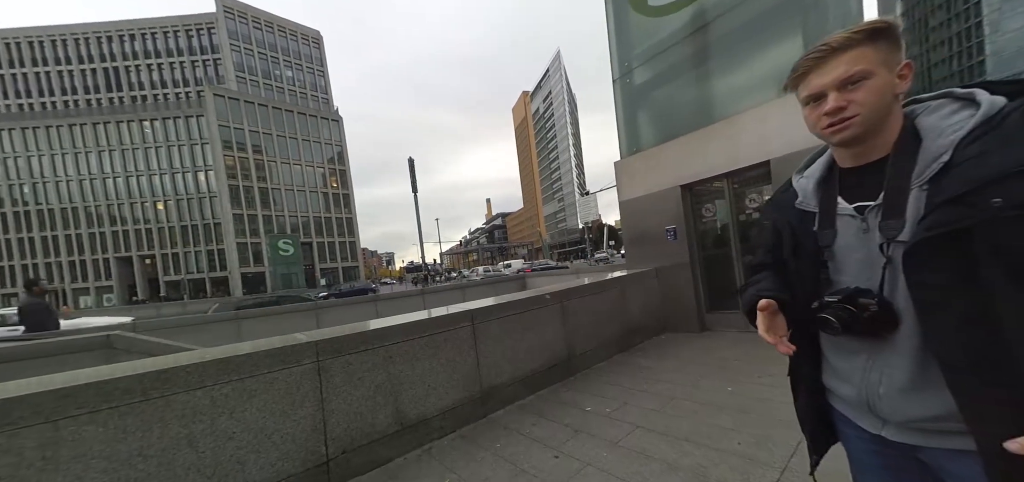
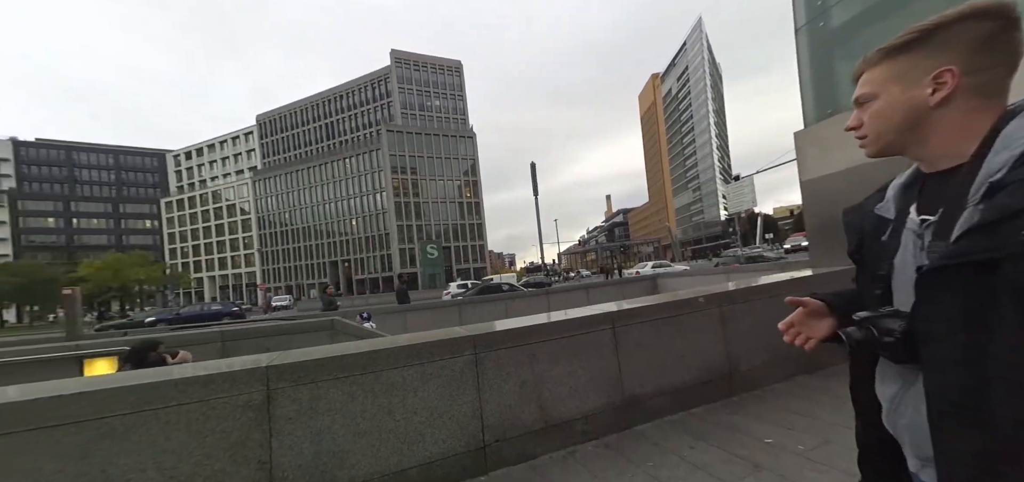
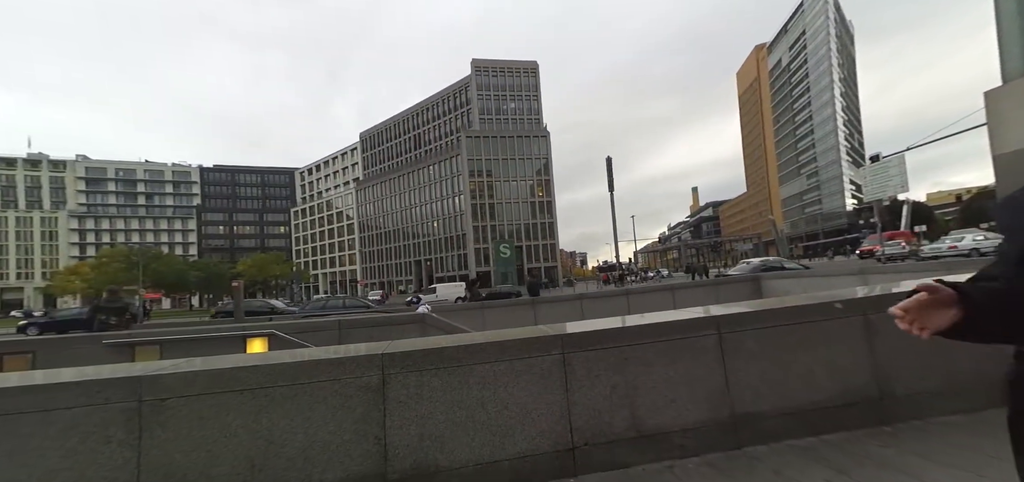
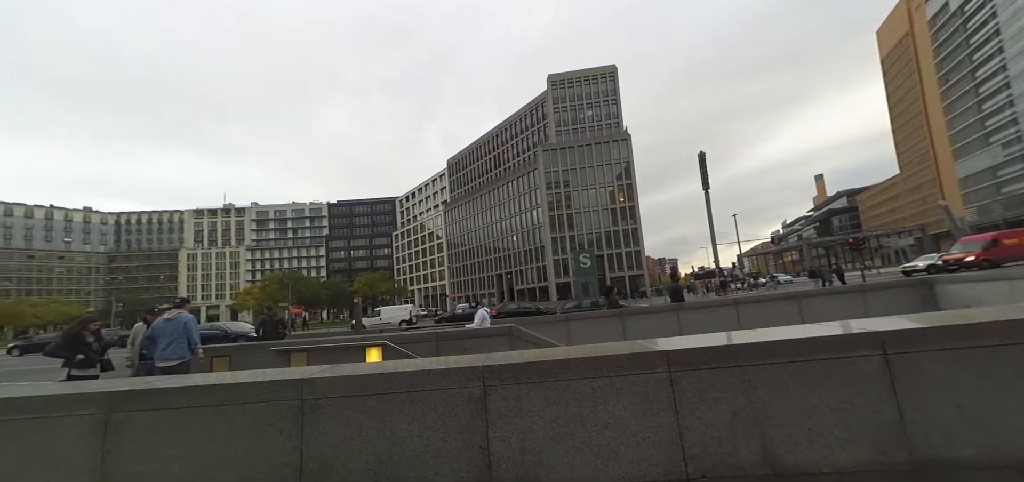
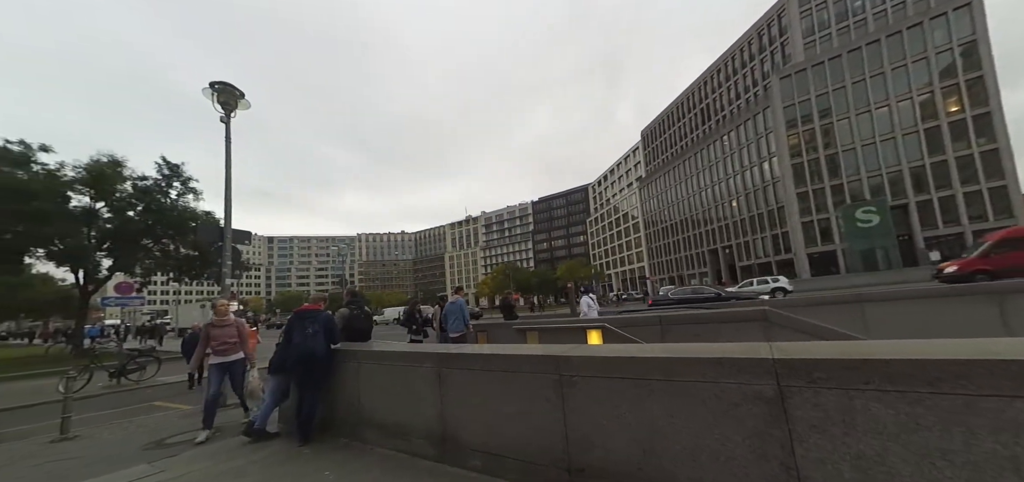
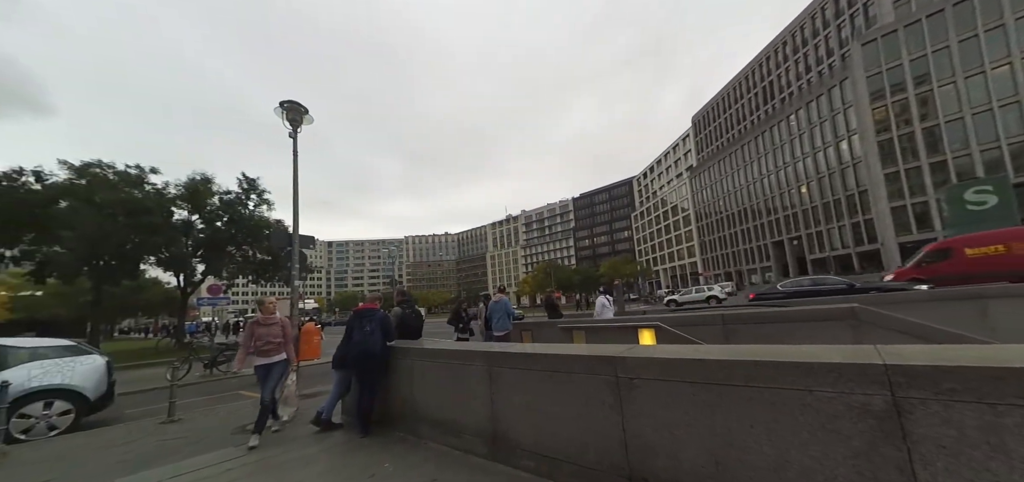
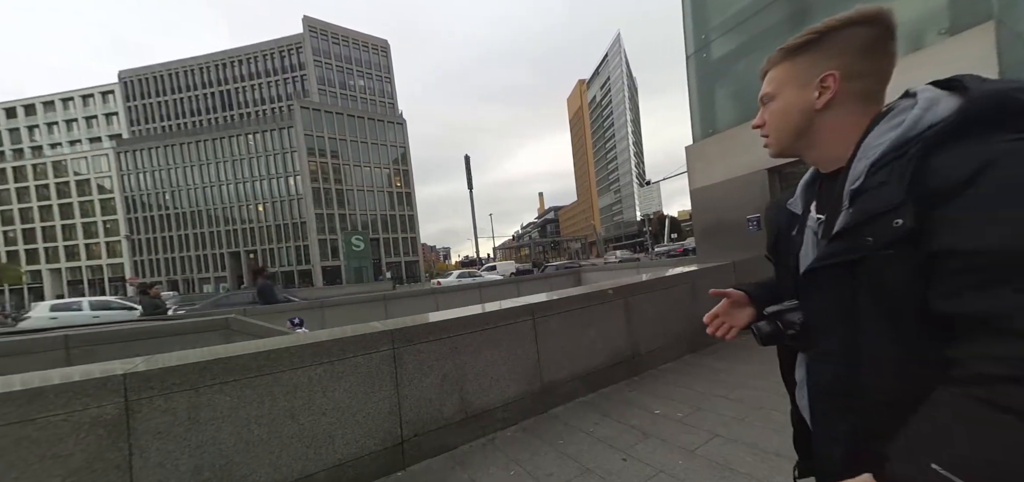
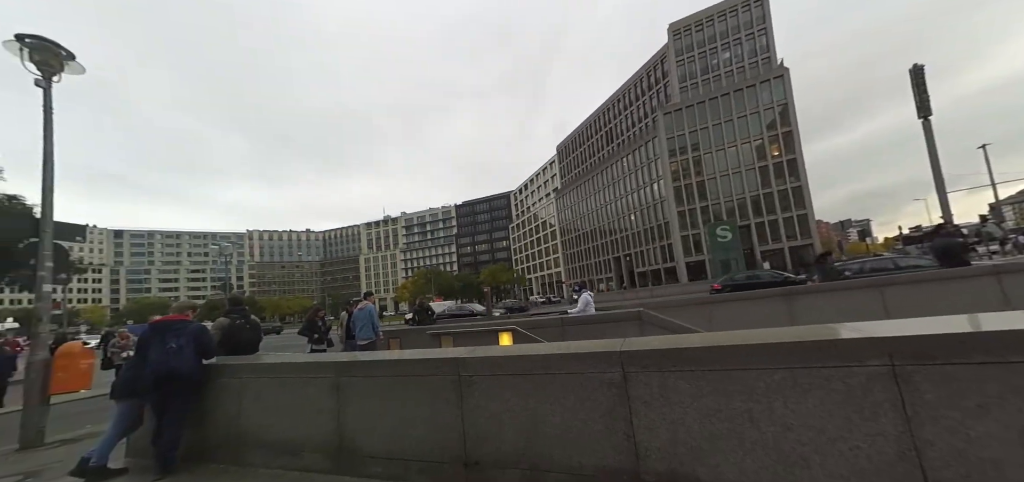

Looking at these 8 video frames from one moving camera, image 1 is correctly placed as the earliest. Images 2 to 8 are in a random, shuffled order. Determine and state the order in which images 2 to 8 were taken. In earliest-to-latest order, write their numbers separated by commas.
7, 2, 3, 4, 8, 5, 6
